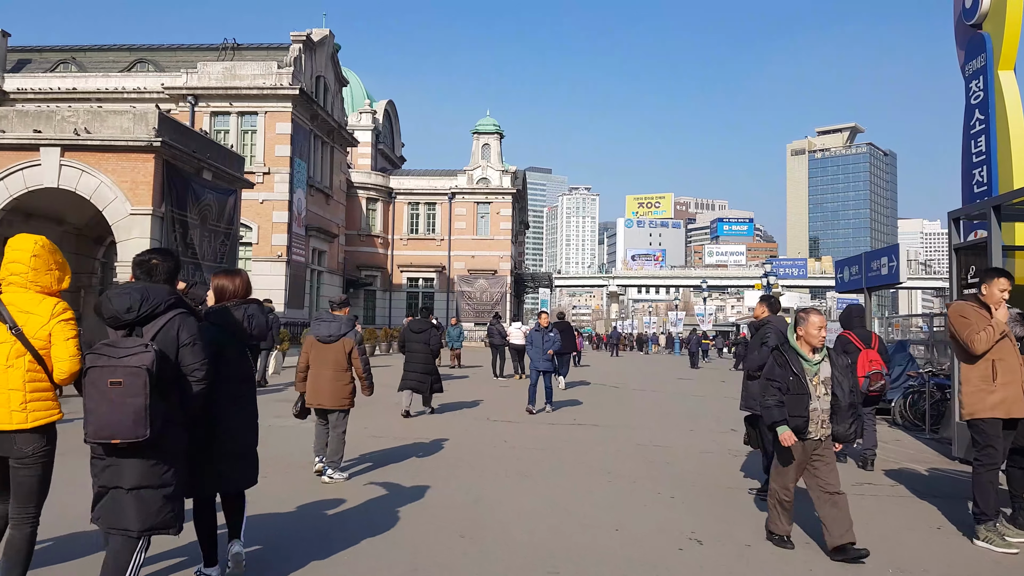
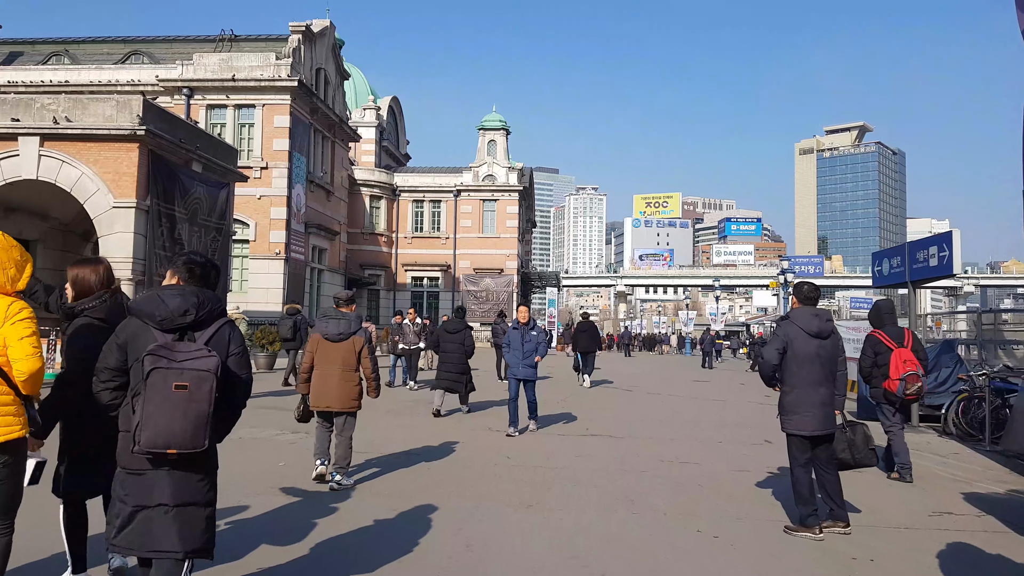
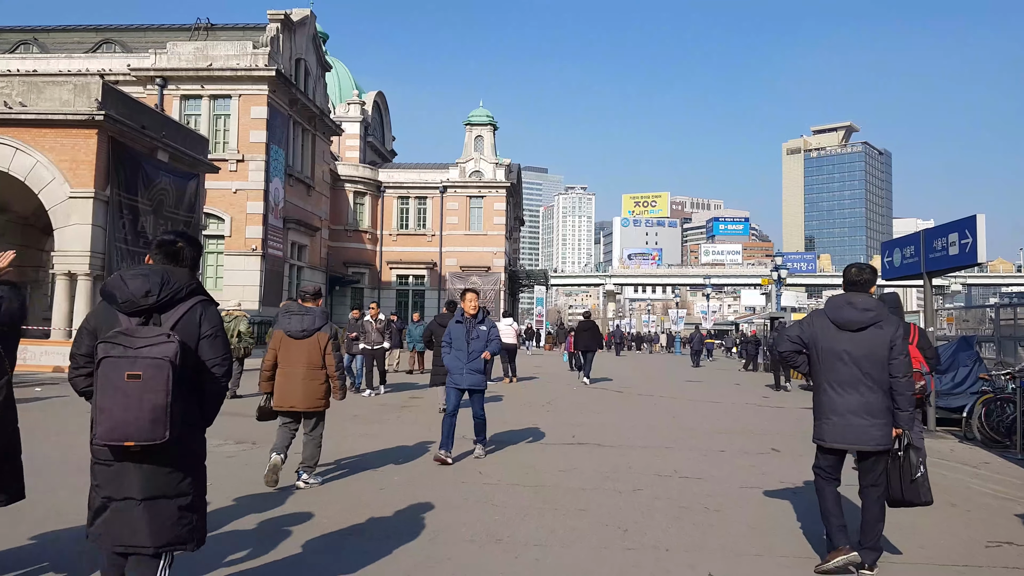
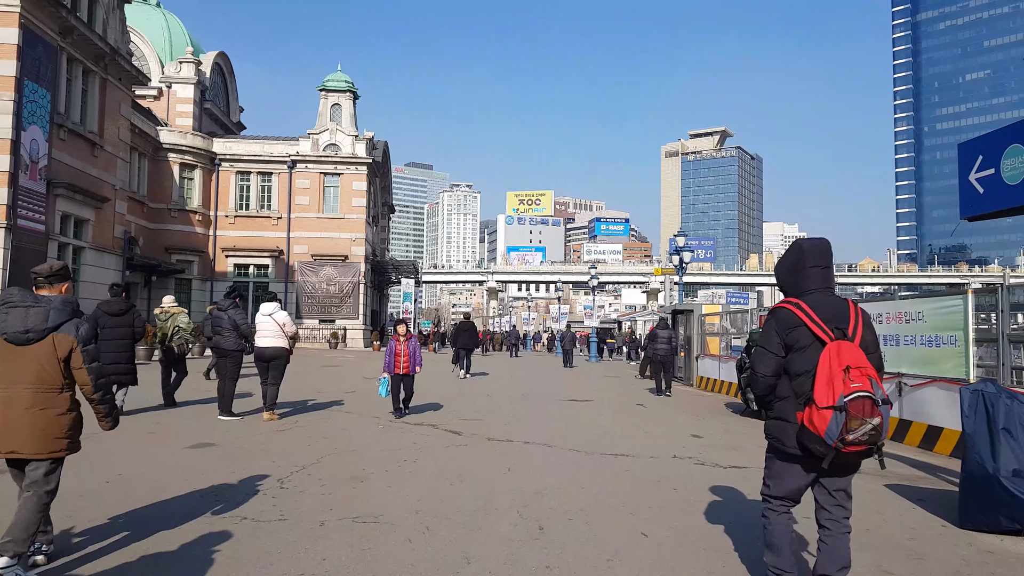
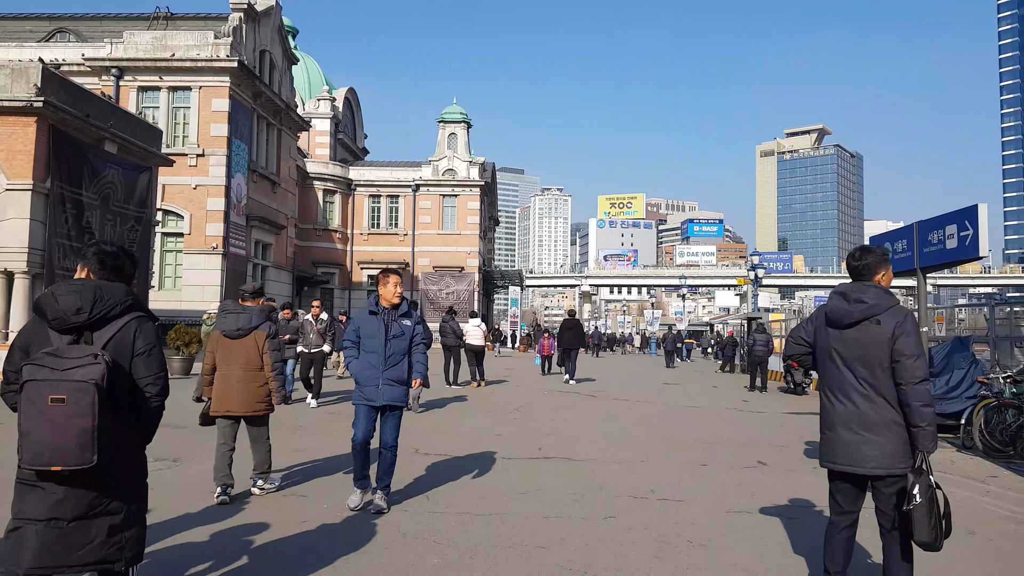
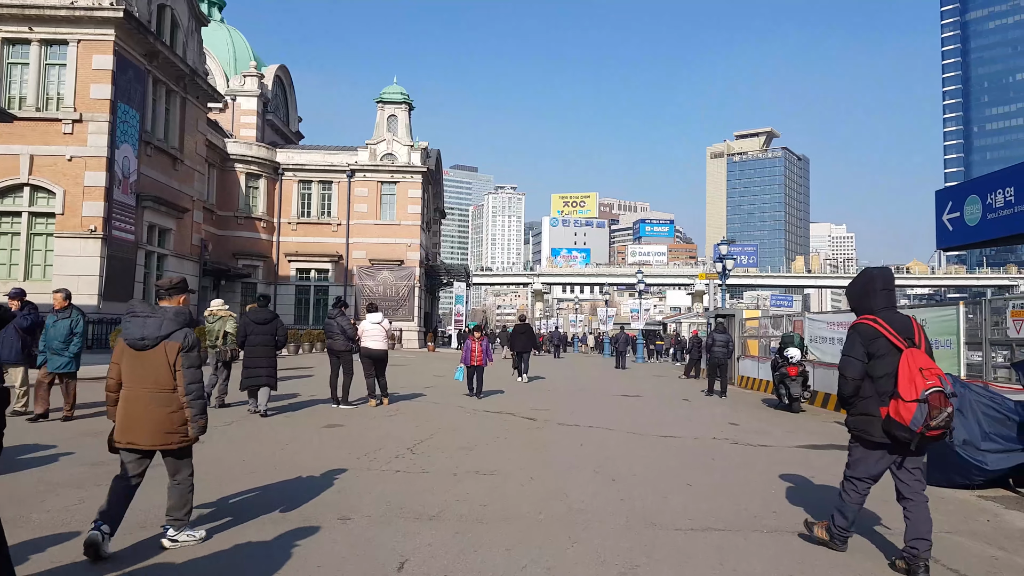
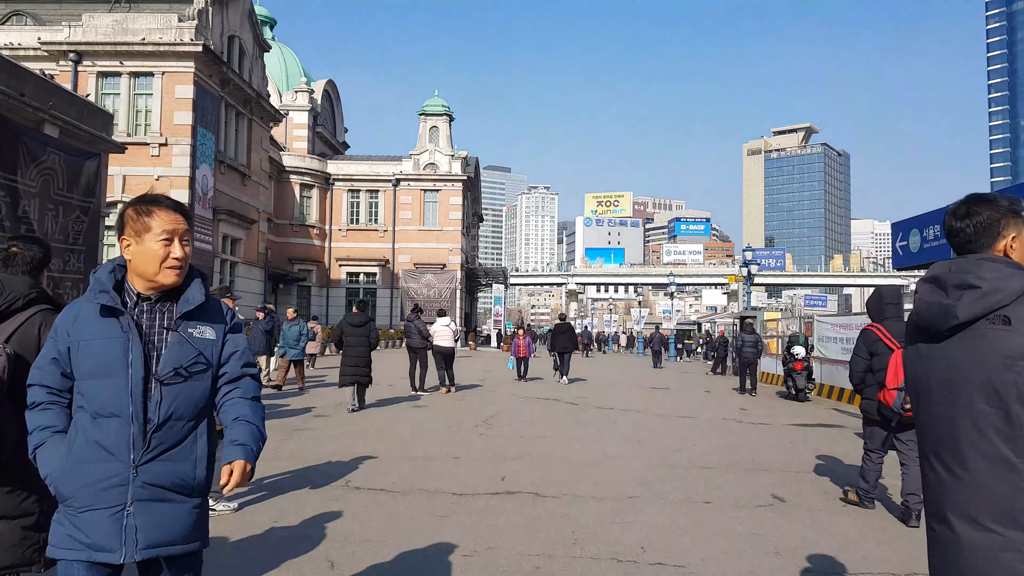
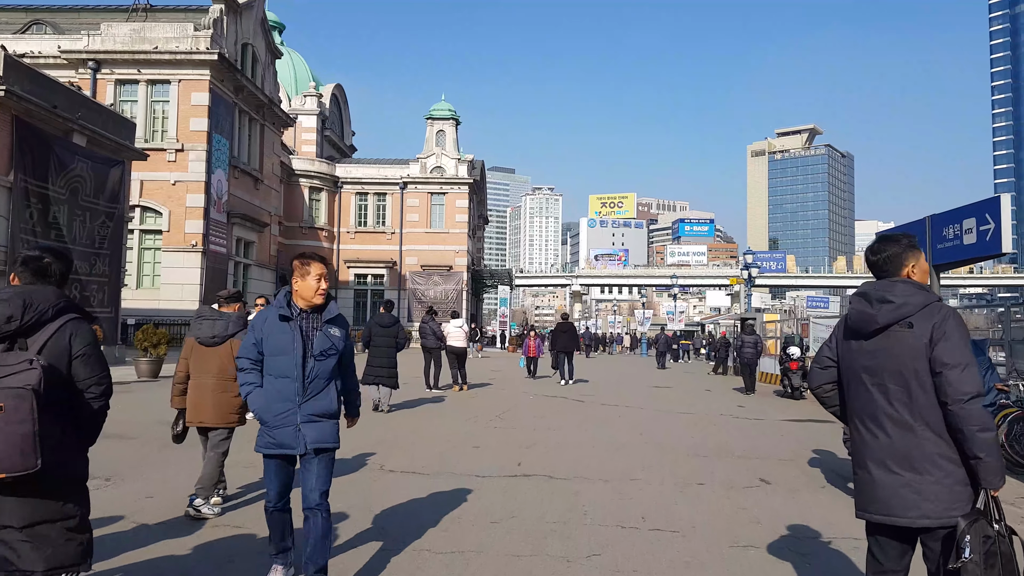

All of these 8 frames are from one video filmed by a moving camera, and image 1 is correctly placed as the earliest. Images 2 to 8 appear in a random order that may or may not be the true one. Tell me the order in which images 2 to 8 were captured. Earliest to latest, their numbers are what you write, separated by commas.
2, 3, 5, 8, 7, 6, 4
